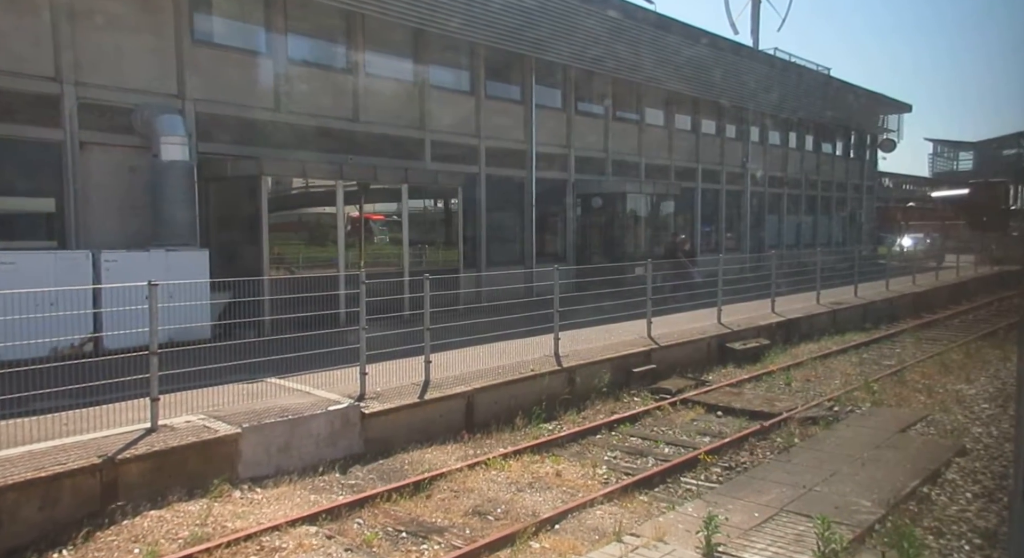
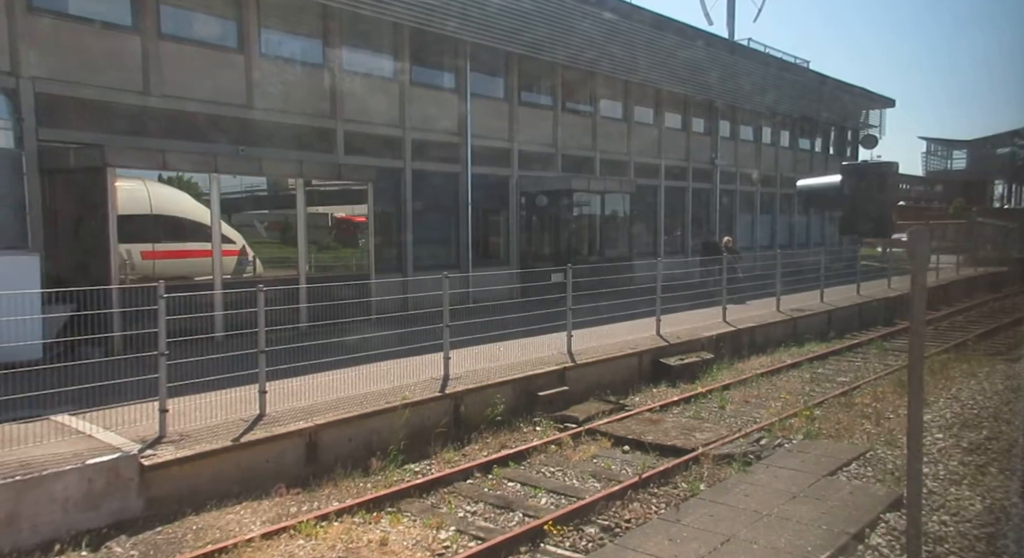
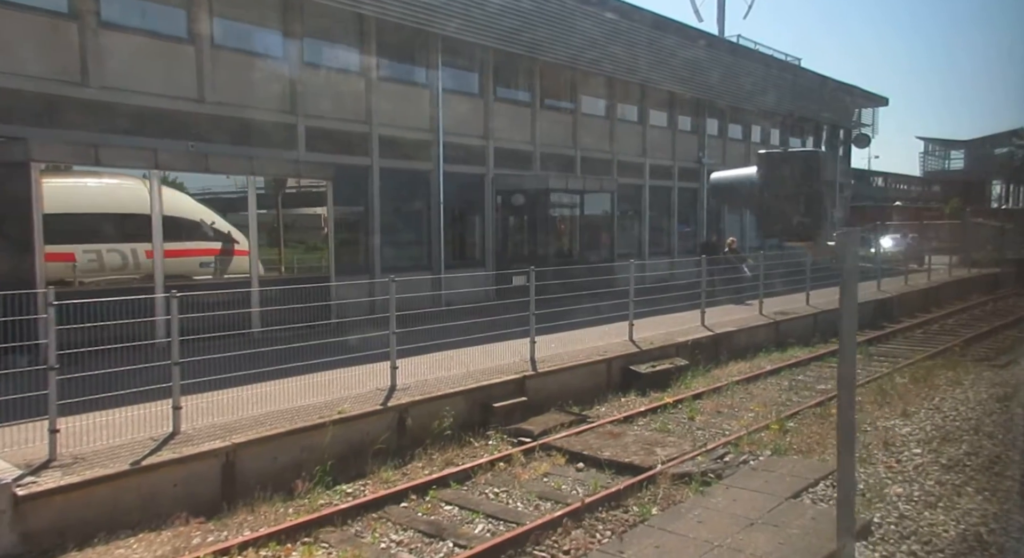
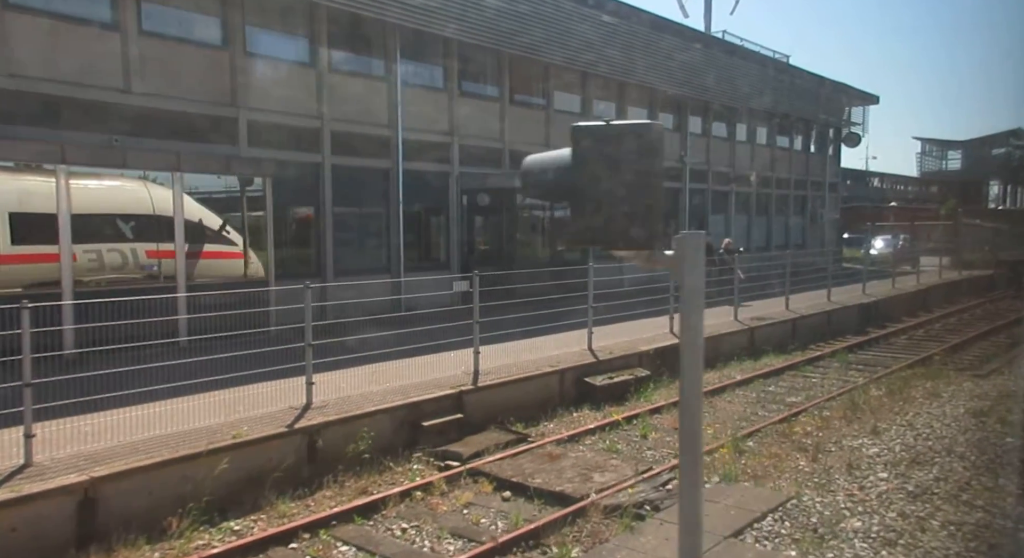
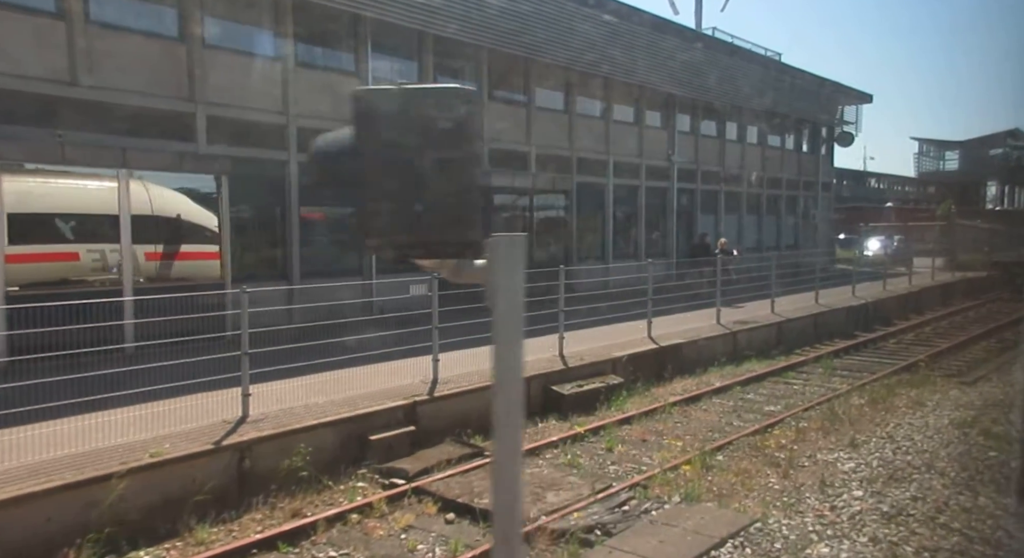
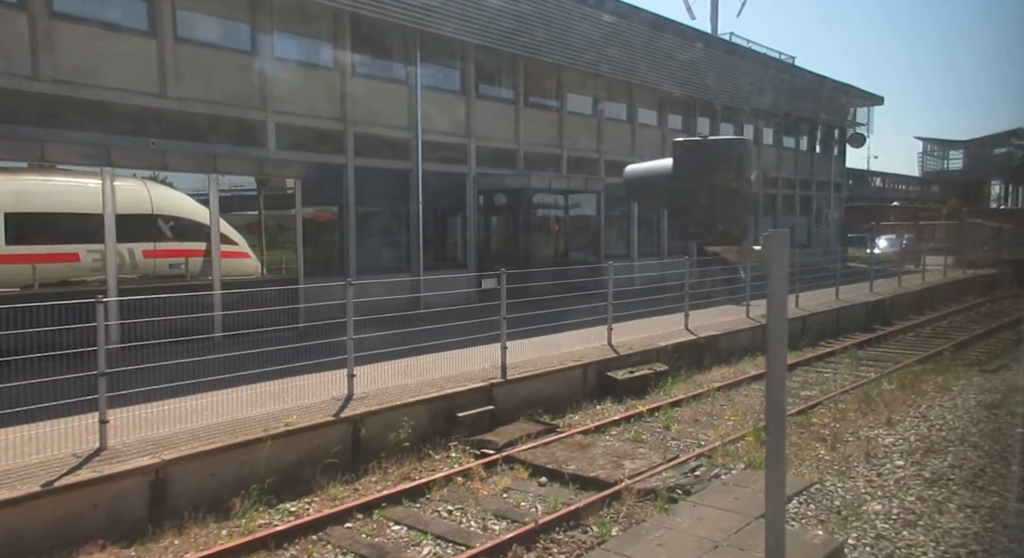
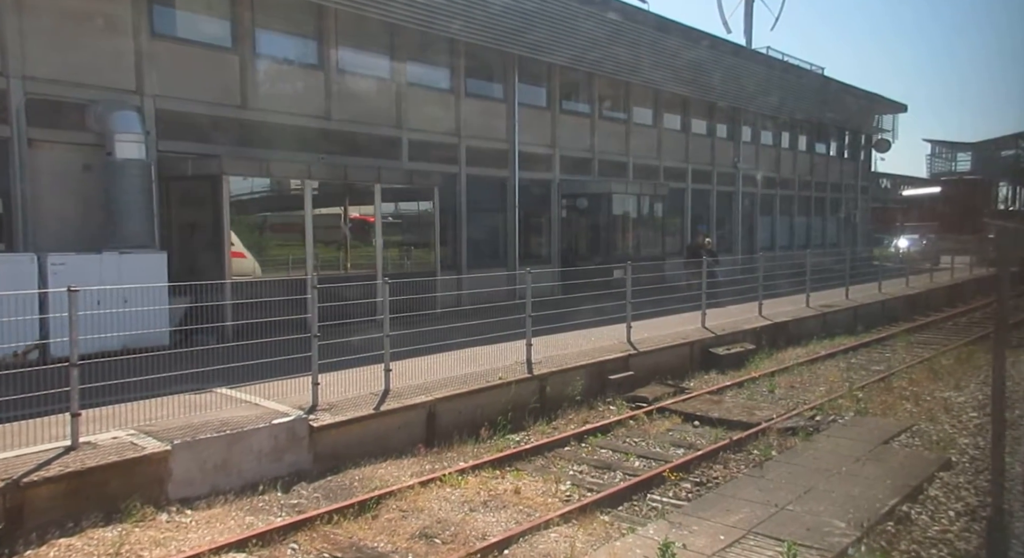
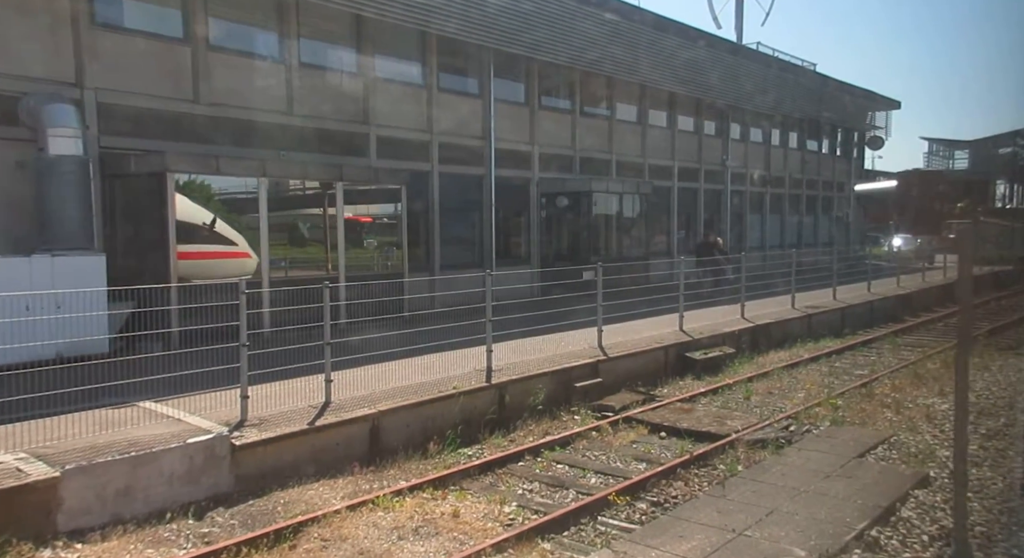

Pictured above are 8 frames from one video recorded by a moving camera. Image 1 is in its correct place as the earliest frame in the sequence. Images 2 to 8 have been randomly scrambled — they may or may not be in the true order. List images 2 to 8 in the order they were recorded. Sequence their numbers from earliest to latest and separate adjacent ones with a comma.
7, 8, 2, 3, 6, 4, 5
